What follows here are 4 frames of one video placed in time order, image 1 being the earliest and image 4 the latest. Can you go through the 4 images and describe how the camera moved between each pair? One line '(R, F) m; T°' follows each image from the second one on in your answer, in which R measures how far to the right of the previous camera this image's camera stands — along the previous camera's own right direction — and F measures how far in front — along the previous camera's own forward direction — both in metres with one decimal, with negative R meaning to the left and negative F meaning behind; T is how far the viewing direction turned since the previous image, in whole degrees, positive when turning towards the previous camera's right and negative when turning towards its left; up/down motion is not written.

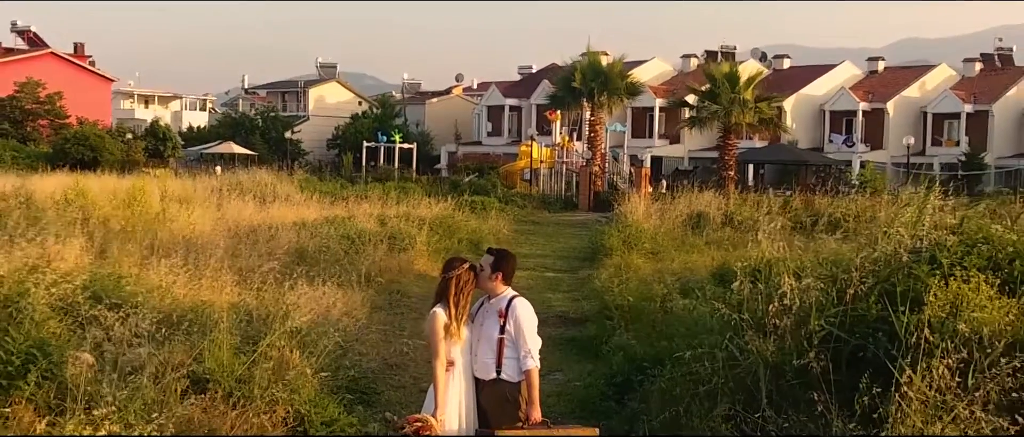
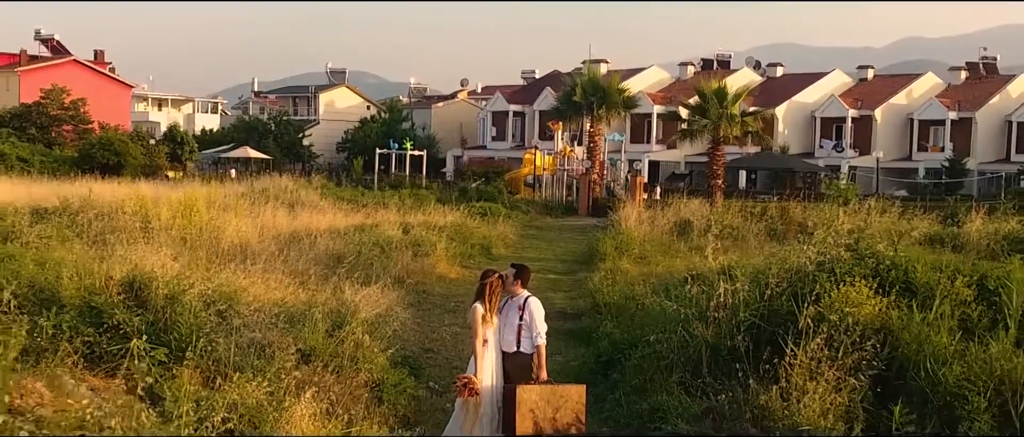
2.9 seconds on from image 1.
(-0.1, -2.1) m; 0°
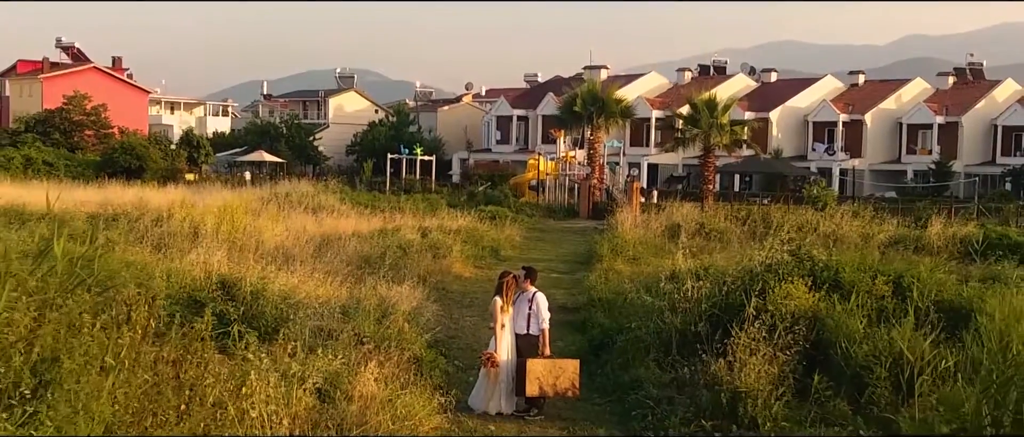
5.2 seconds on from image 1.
(-0.1, -2.0) m; 0°
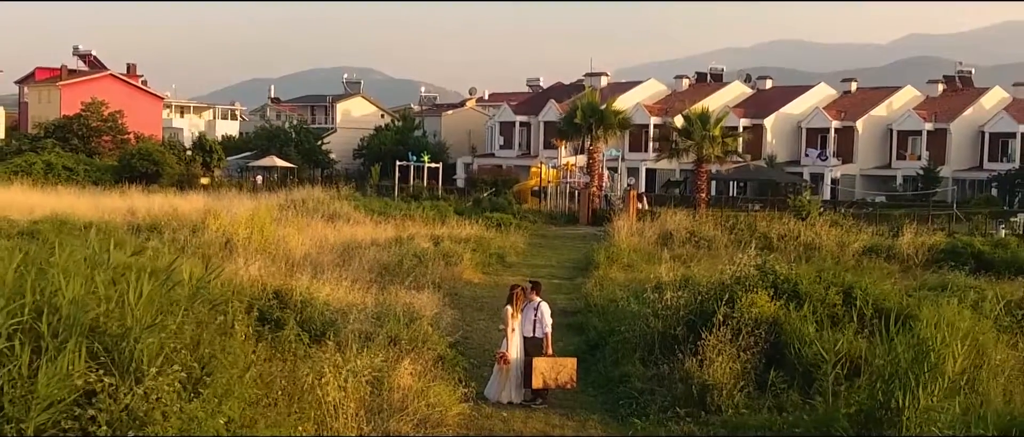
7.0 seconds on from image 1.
(-0.1, -1.7) m; 0°
